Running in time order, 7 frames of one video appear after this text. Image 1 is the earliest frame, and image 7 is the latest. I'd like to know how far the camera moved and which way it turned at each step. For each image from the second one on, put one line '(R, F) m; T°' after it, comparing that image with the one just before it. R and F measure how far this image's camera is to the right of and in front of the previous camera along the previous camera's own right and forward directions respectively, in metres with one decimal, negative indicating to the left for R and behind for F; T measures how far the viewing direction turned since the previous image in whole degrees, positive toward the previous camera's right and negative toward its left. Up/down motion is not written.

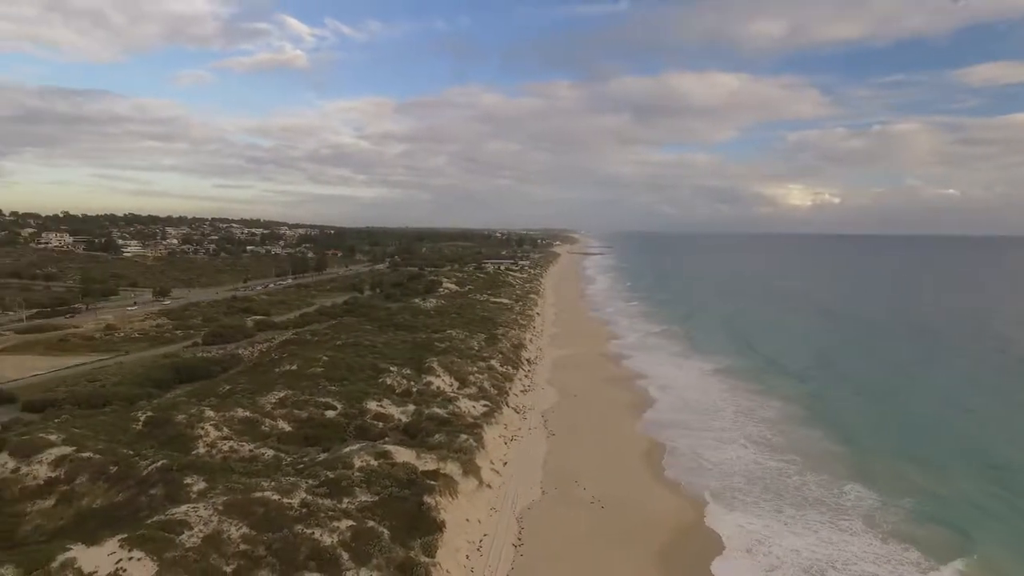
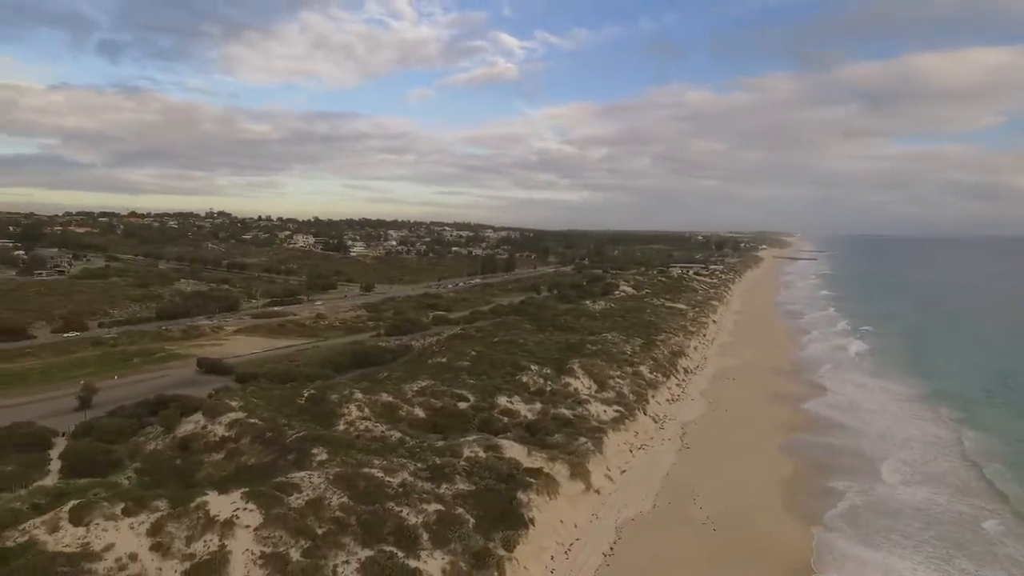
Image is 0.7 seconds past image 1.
(+2.2, +0.3) m; -19°
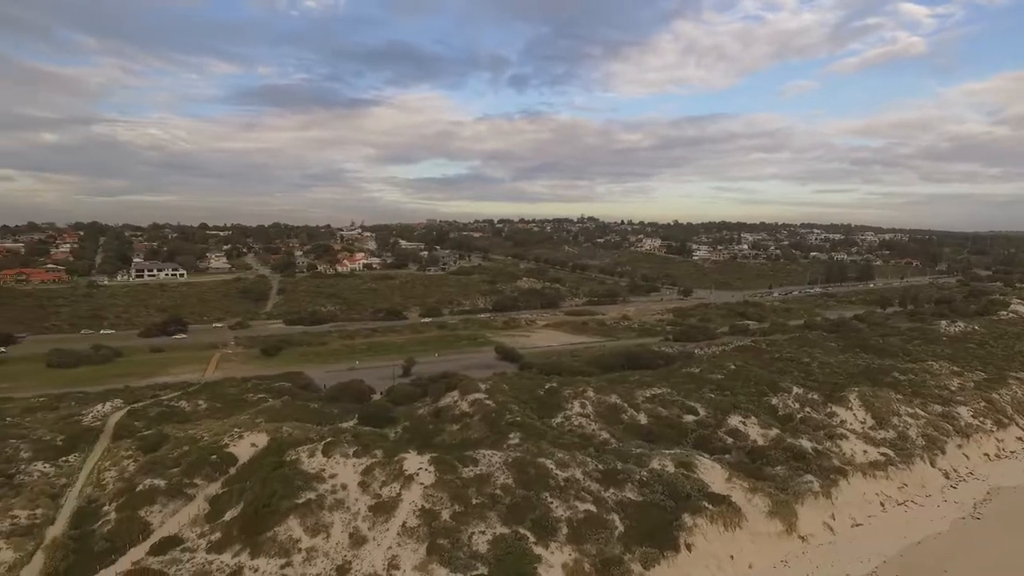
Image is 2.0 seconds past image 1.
(+4.0, +0.7) m; -33°
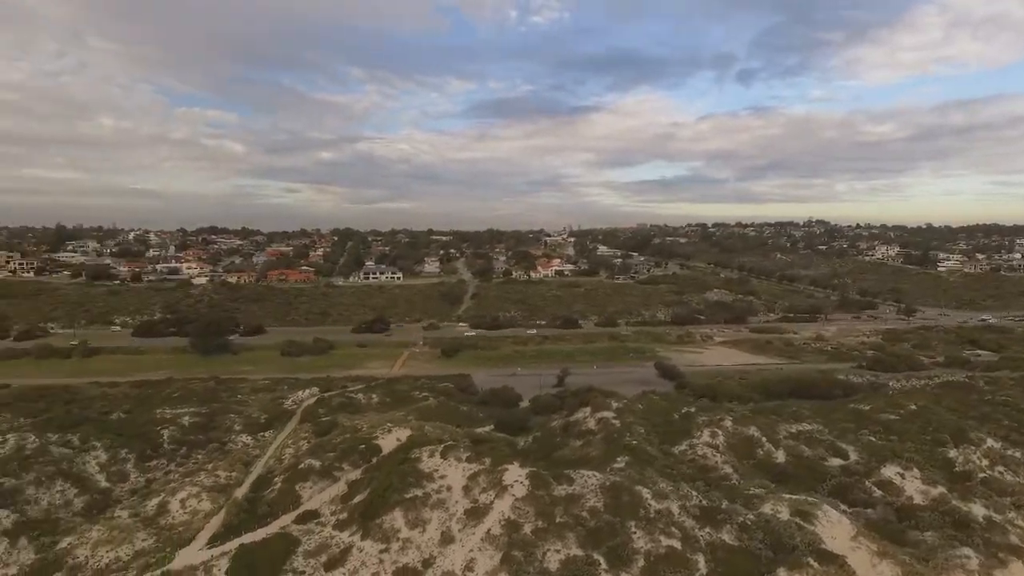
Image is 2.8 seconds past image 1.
(+2.6, -0.1) m; -20°
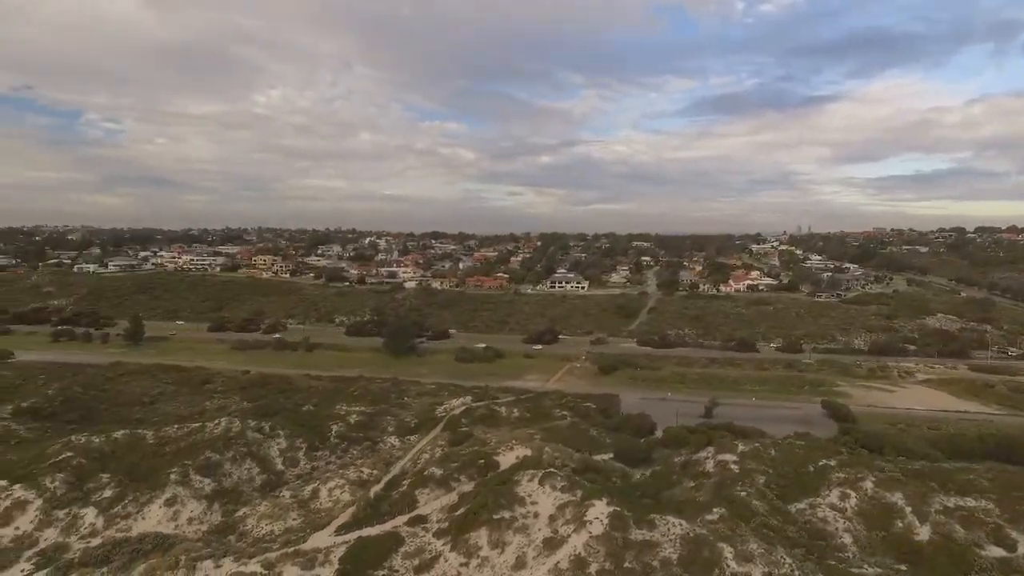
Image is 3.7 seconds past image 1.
(+2.9, -0.2) m; -19°
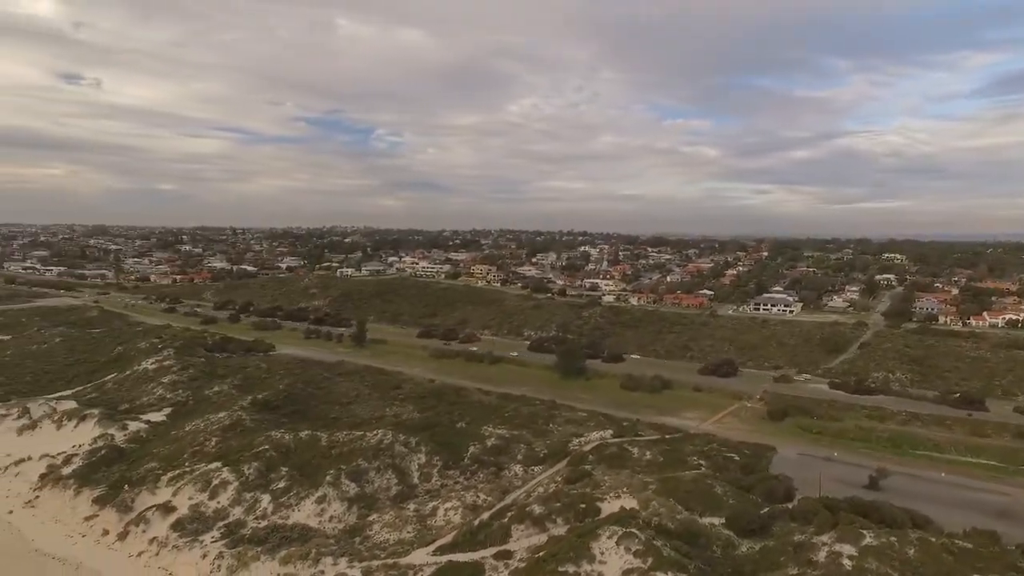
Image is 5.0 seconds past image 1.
(+4.0, -0.1) m; -21°
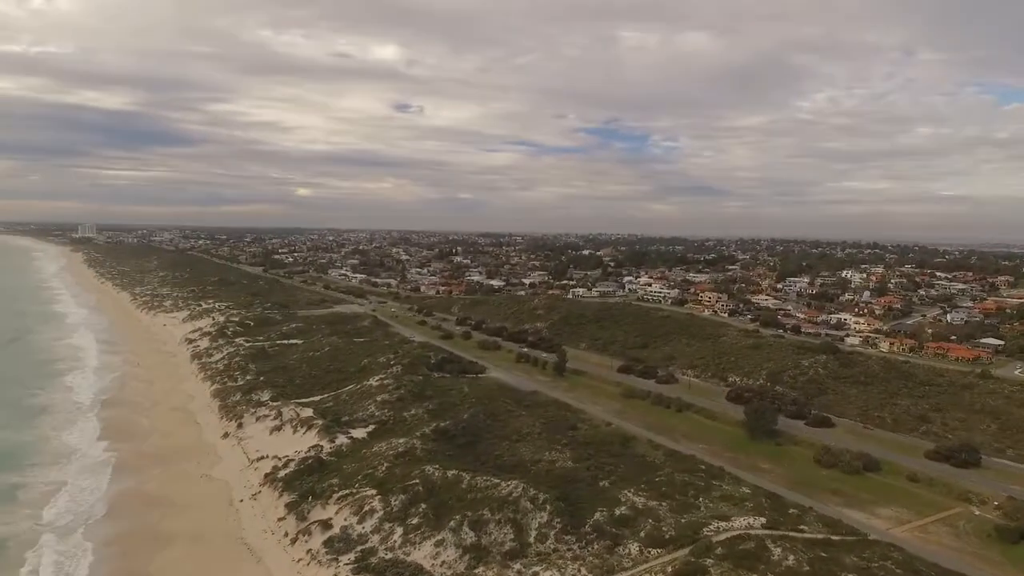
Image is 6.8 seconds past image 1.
(+5.3, +0.8) m; -24°
